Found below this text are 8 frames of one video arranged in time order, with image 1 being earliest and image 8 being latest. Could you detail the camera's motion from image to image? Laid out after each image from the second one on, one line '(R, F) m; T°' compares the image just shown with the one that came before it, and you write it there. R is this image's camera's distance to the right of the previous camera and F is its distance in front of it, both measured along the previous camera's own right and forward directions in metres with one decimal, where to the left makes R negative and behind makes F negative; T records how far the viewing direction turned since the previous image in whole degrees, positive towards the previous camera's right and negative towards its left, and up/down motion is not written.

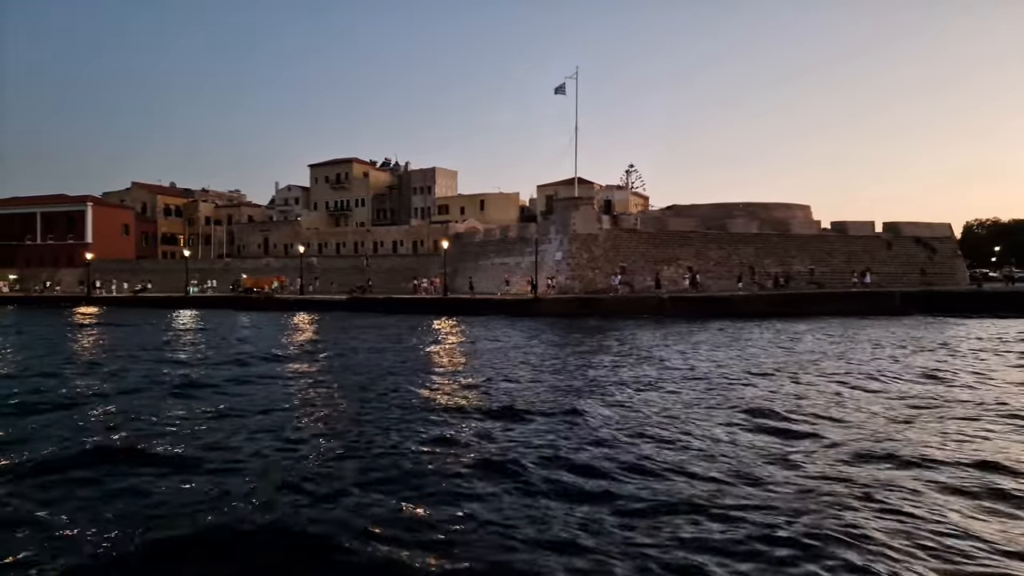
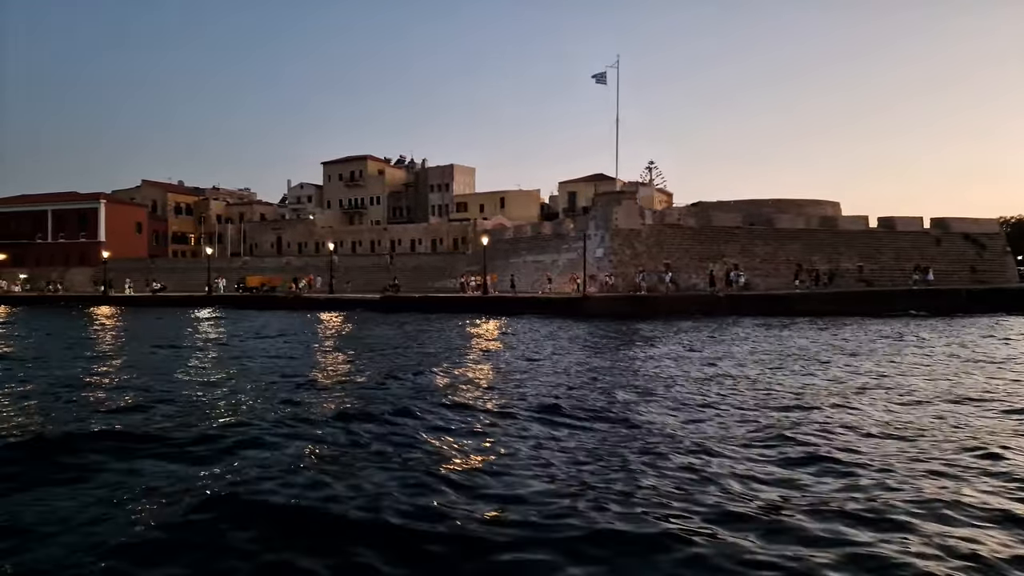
(-1.6, +1.0) m; 0°
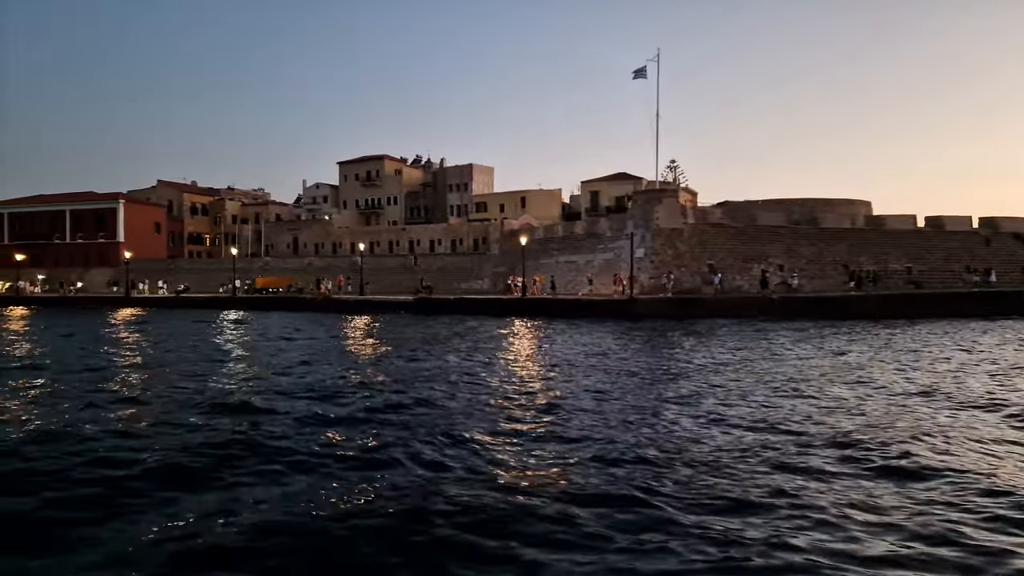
(-1.4, +0.7) m; 0°
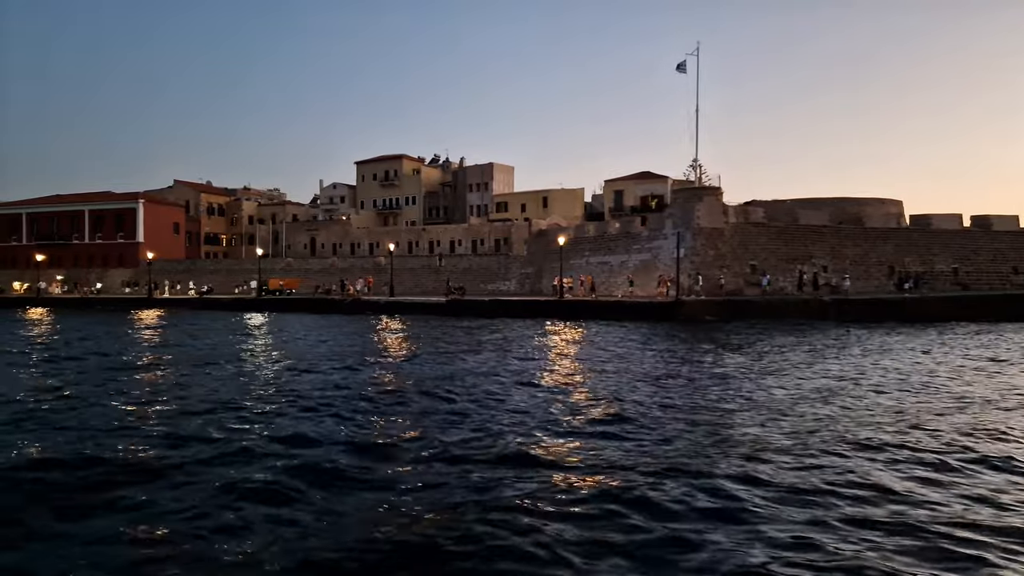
(-1.2, +0.7) m; 0°
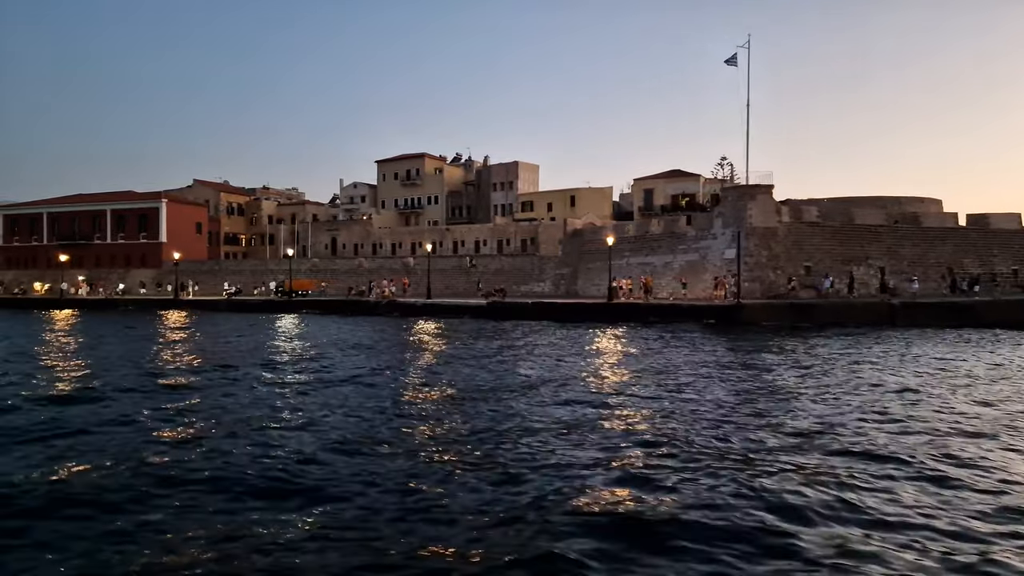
(-1.4, +0.9) m; -1°
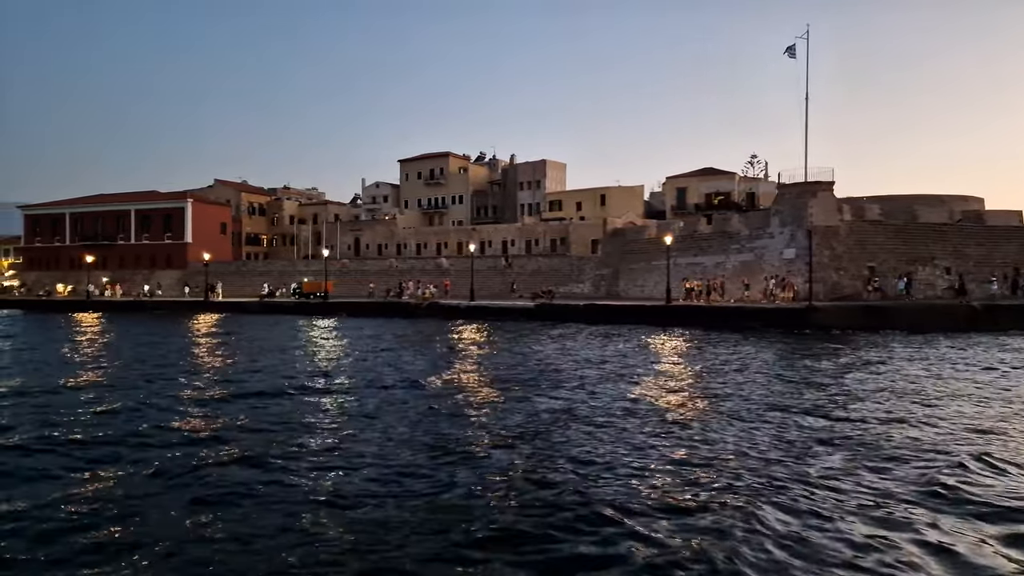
(-1.6, +0.9) m; -1°
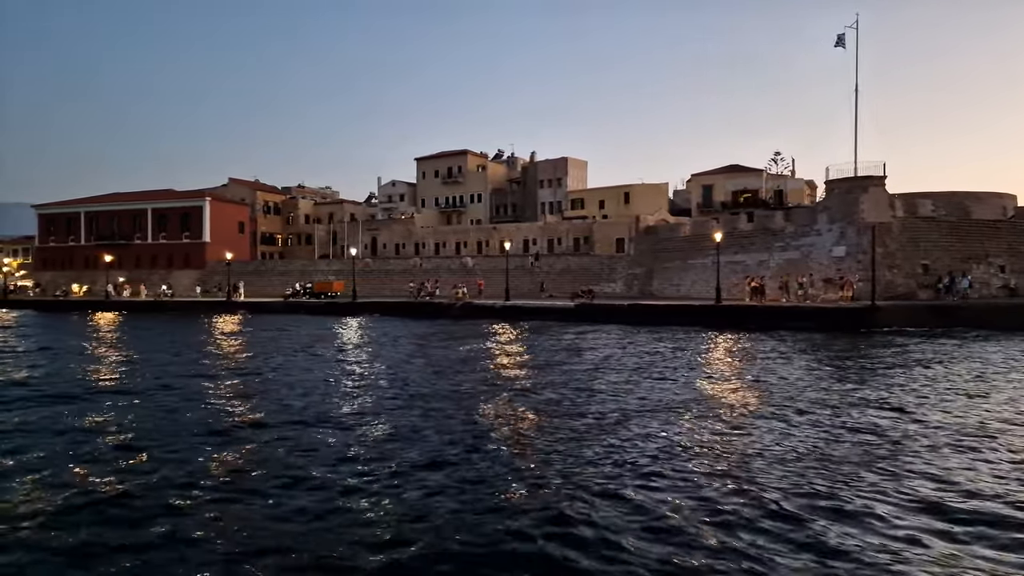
(-1.3, +0.8) m; 0°
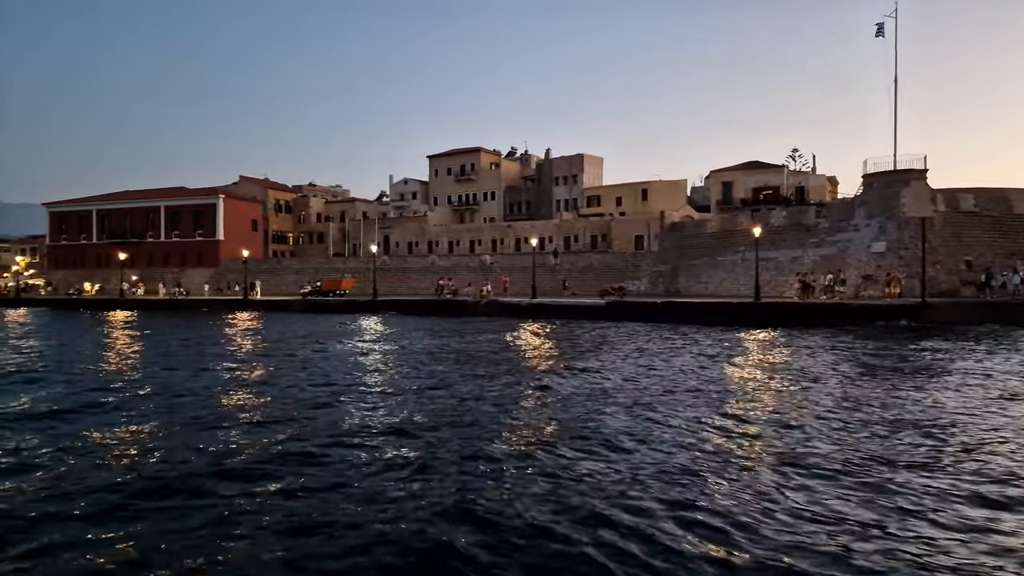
(-0.9, +0.6) m; 0°
